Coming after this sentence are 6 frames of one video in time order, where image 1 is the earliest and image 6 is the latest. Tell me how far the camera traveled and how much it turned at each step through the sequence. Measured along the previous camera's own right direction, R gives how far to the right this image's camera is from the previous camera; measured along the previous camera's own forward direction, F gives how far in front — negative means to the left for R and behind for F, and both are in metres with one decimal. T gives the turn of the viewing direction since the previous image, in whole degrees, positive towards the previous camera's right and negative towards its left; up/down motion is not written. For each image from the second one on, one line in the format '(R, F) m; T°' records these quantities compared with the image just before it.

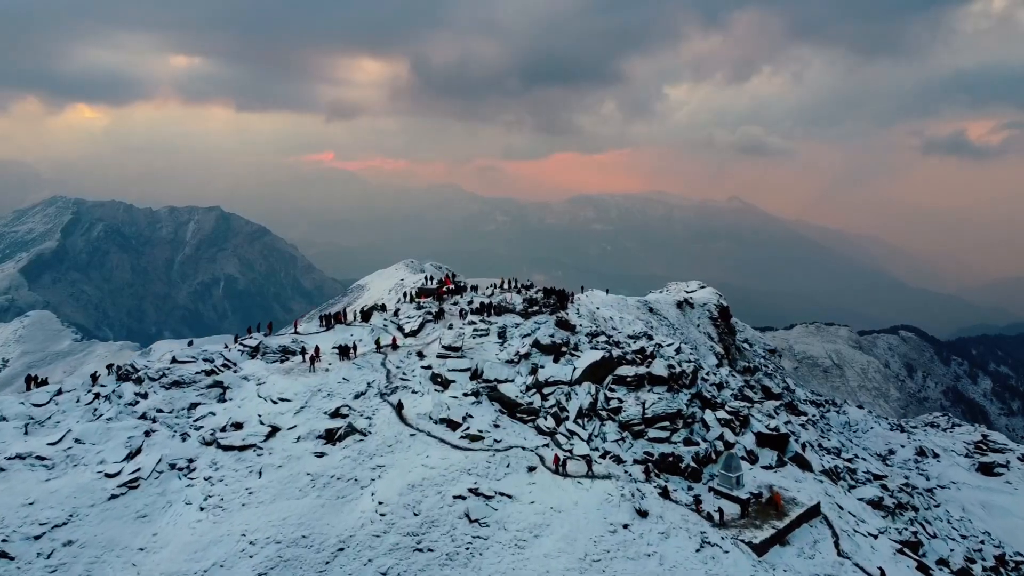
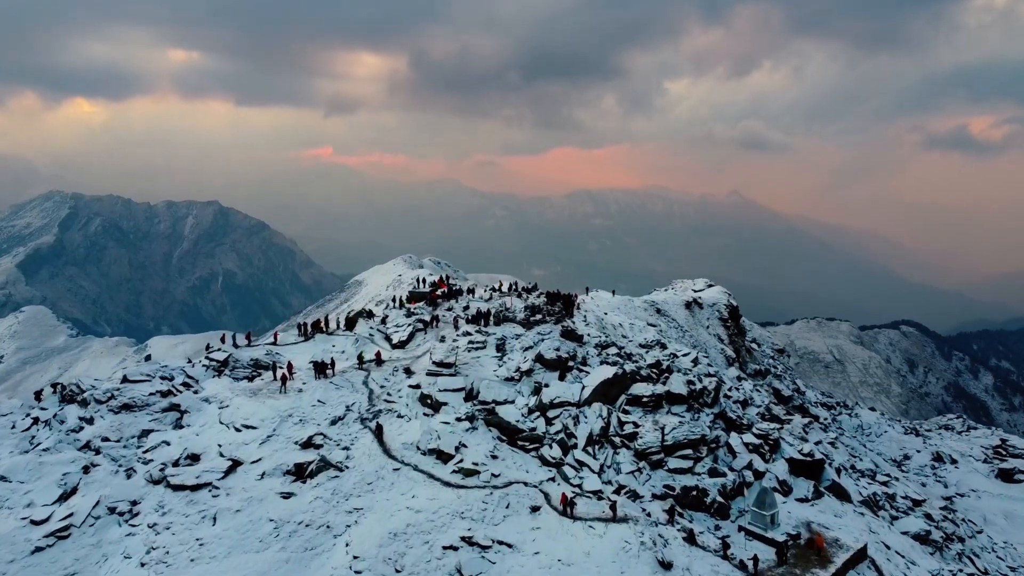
(0.0, +3.5) m; 0°
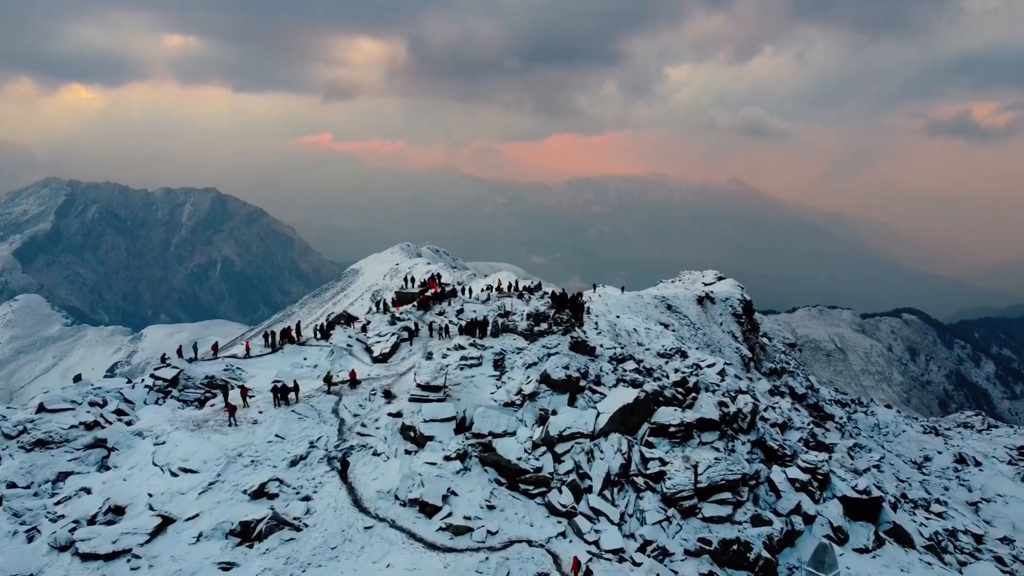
(0.0, +4.3) m; 0°
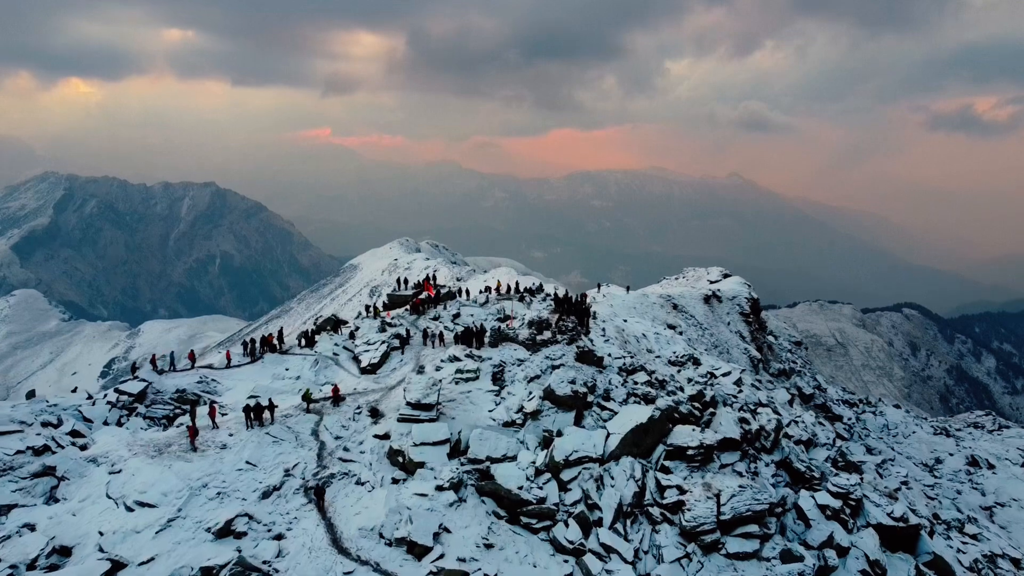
(0.0, +2.2) m; 0°
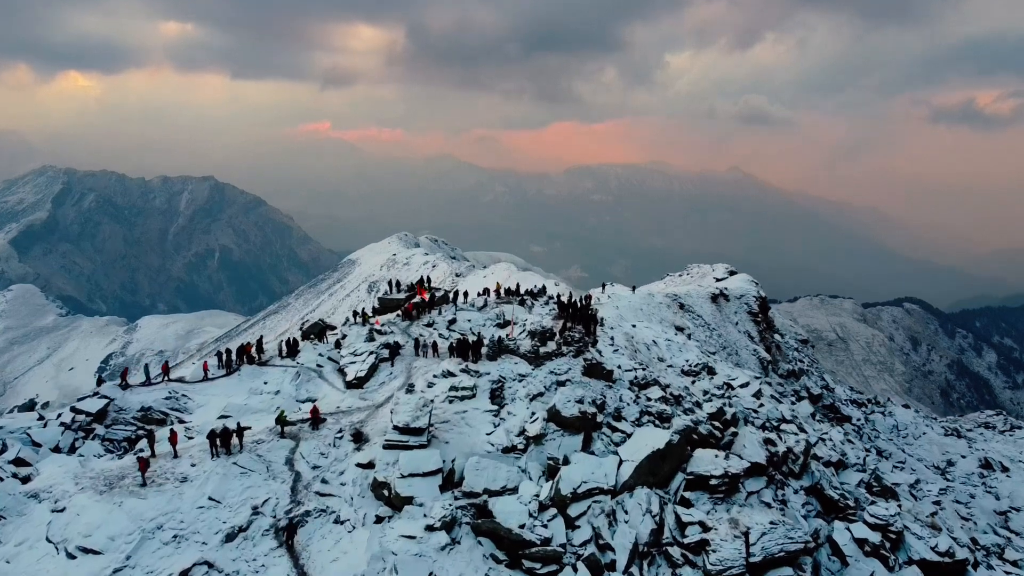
(0.0, +2.2) m; 0°
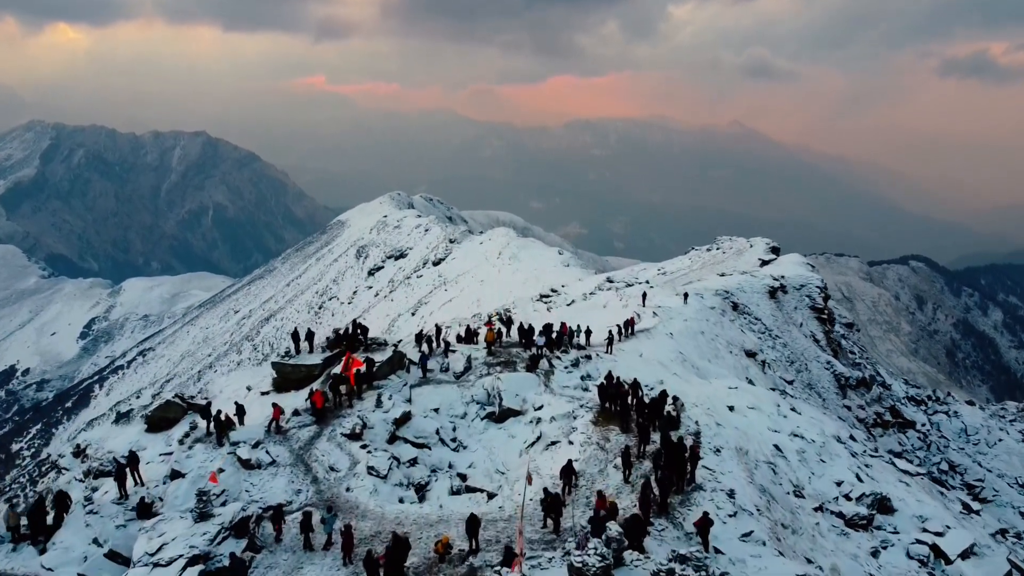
(-0.1, +12.9) m; 0°
